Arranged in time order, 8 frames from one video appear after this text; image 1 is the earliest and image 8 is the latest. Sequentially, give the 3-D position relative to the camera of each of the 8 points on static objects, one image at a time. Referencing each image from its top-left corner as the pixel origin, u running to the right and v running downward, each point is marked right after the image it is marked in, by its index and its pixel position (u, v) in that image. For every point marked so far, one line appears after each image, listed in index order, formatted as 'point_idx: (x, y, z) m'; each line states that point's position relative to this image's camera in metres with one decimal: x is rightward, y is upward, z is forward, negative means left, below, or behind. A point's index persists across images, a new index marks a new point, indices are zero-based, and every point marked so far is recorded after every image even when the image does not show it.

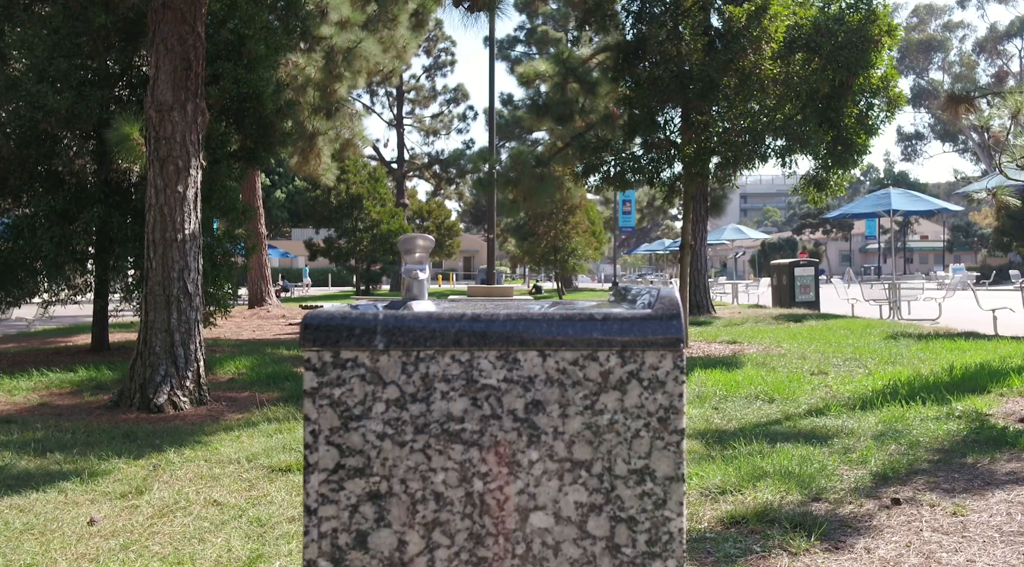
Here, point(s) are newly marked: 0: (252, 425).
0: (-1.9, -1.0, +7.6) m
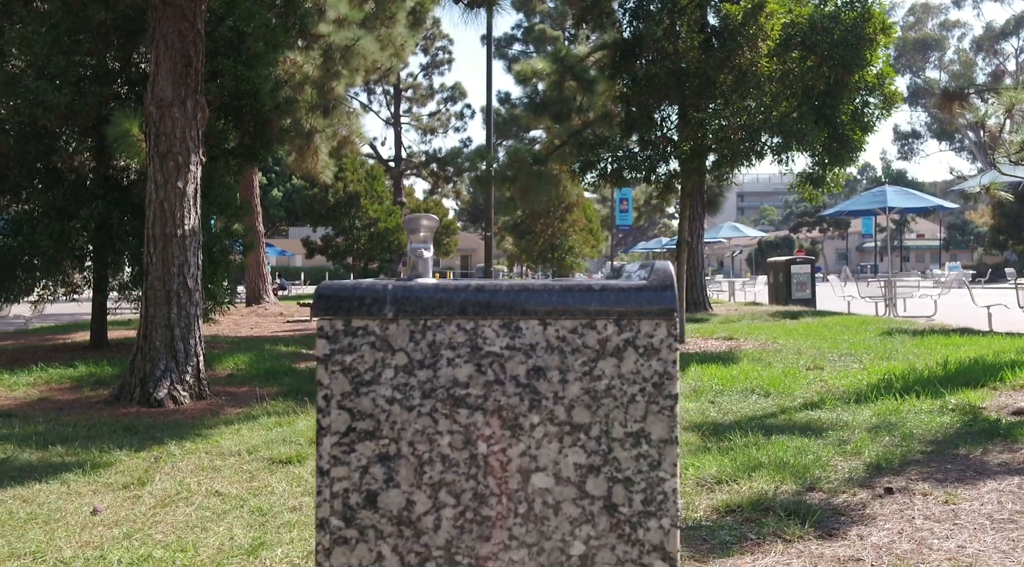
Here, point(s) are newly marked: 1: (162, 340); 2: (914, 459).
0: (-1.9, -1.0, +7.6) m
1: (-2.9, -0.5, +8.6) m
2: (+2.1, -0.9, +5.6) m
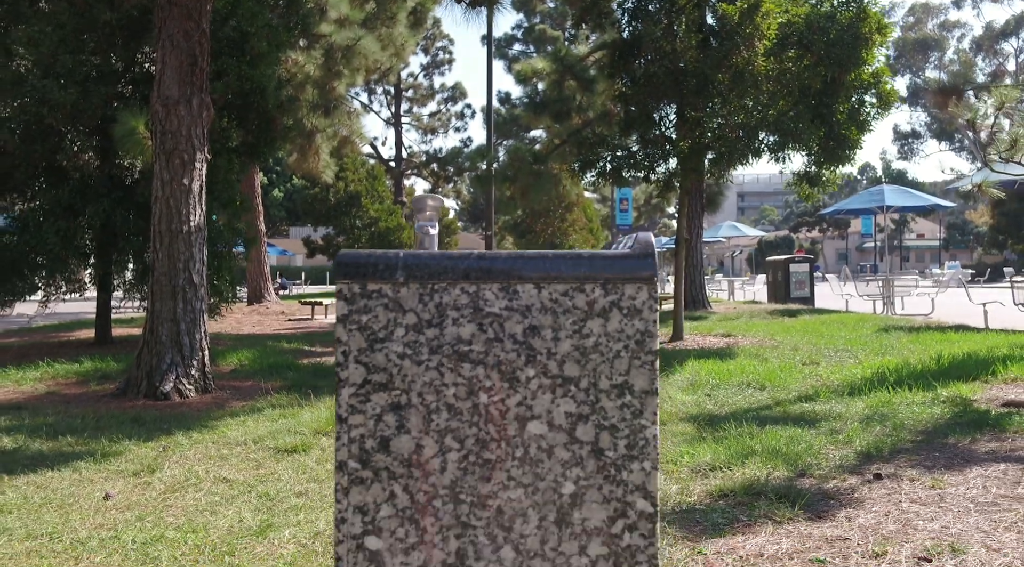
0: (-1.9, -0.9, +7.8) m
1: (-2.9, -0.4, +8.7) m
2: (+2.1, -0.9, +5.8) m
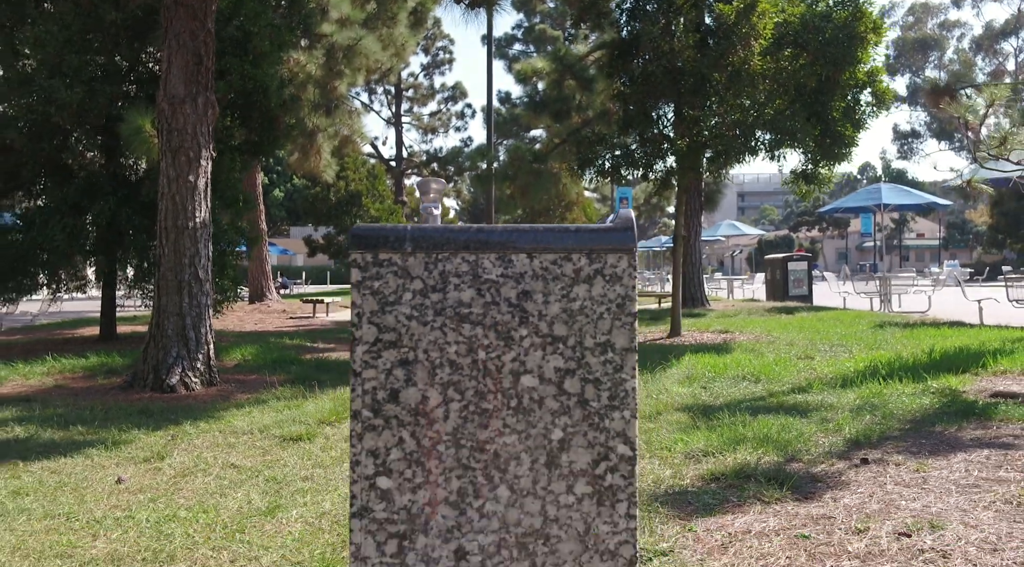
0: (-1.9, -0.9, +8.0) m
1: (-2.9, -0.4, +8.9) m
2: (+2.1, -0.9, +5.9) m
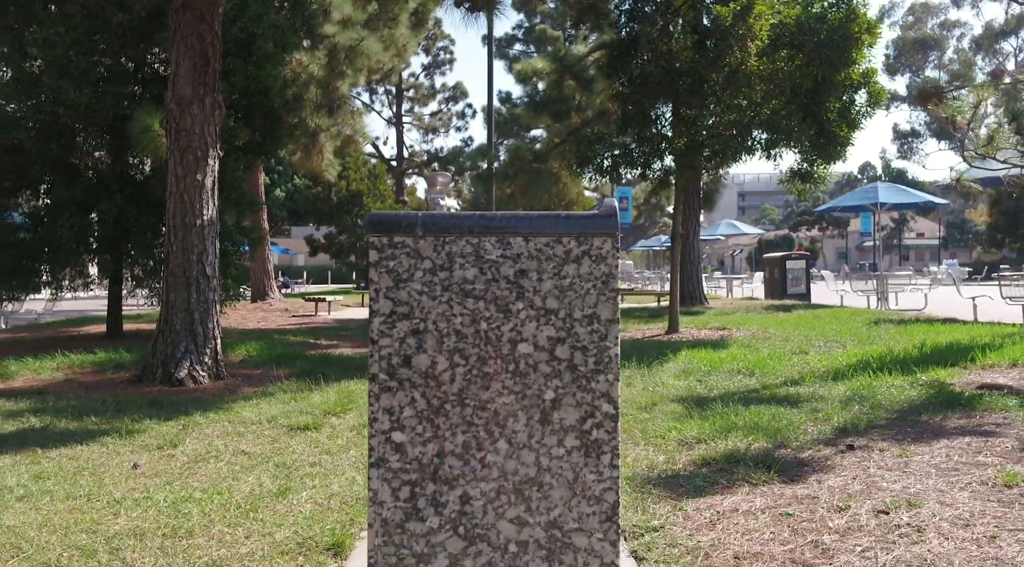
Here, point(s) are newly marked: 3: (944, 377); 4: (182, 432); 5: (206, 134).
0: (-1.9, -0.9, +8.2) m
1: (-2.9, -0.3, +9.1) m
2: (+2.1, -0.8, +6.2) m
3: (+3.3, -0.7, +8.0) m
4: (-2.0, -0.9, +6.4) m
5: (-2.7, +1.3, +9.1) m
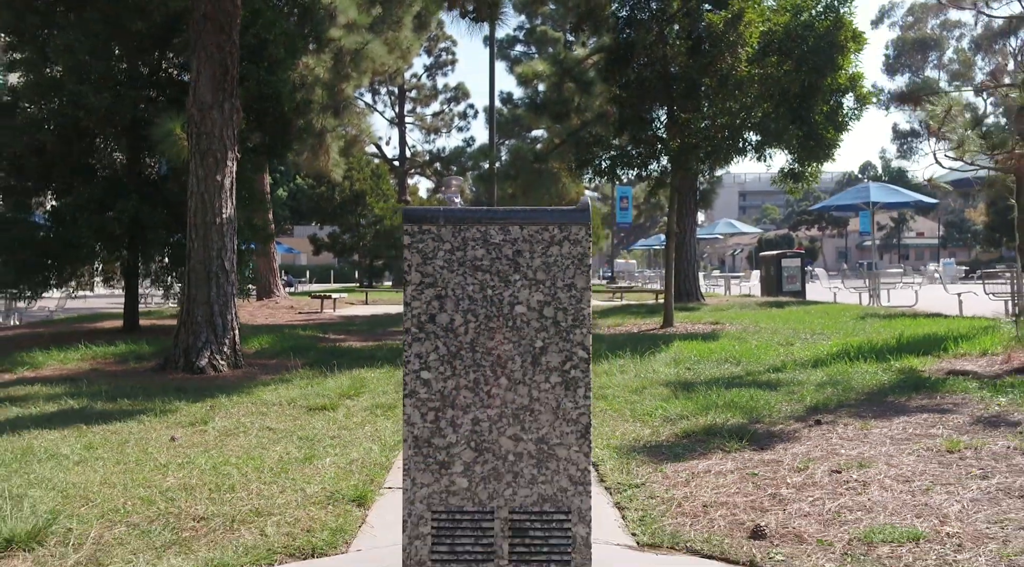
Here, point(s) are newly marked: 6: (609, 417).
0: (-1.9, -0.8, +8.8) m
1: (-2.9, -0.3, +9.7) m
2: (+2.1, -0.8, +6.7) m
3: (+3.3, -0.7, +8.5) m
4: (-2.0, -0.9, +7.0) m
5: (-2.6, +1.4, +9.7) m
6: (+0.6, -0.8, +6.4) m
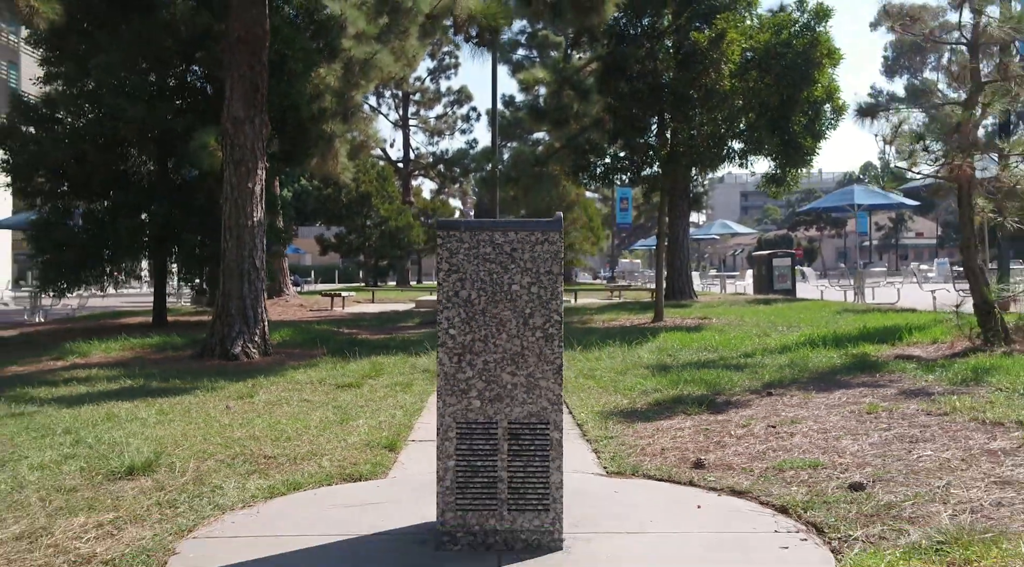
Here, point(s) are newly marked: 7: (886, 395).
0: (-1.9, -0.8, +9.9) m
1: (-2.8, -0.3, +10.9) m
2: (+2.1, -0.7, +7.9) m
3: (+3.3, -0.6, +9.7) m
4: (-2.0, -0.8, +8.1) m
5: (-2.6, +1.4, +10.9) m
6: (+0.6, -0.8, +7.5) m
7: (+2.4, -0.7, +6.9) m
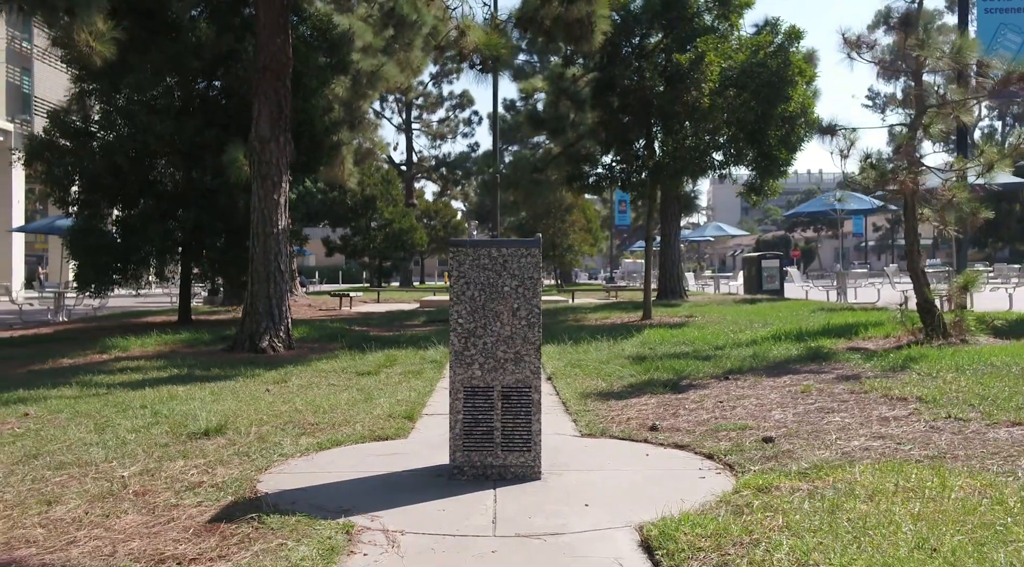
0: (-1.9, -0.8, +11.2) m
1: (-2.9, -0.3, +12.1) m
2: (+2.1, -0.7, +9.1) m
3: (+3.3, -0.6, +10.9) m
4: (-2.0, -0.8, +9.4) m
5: (-2.7, +1.4, +12.2) m
6: (+0.6, -0.8, +8.8) m
7: (+2.4, -0.7, +8.2) m
